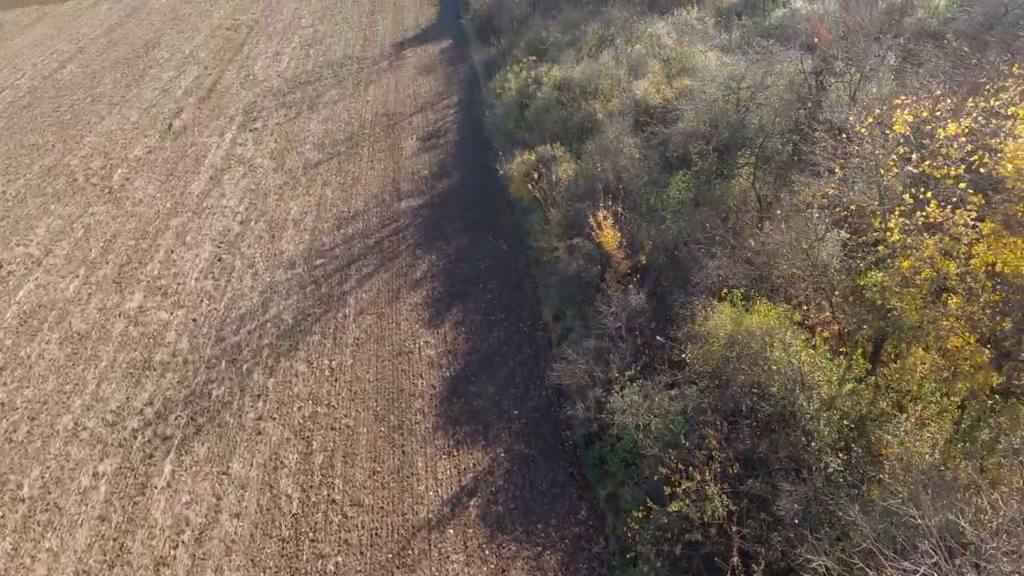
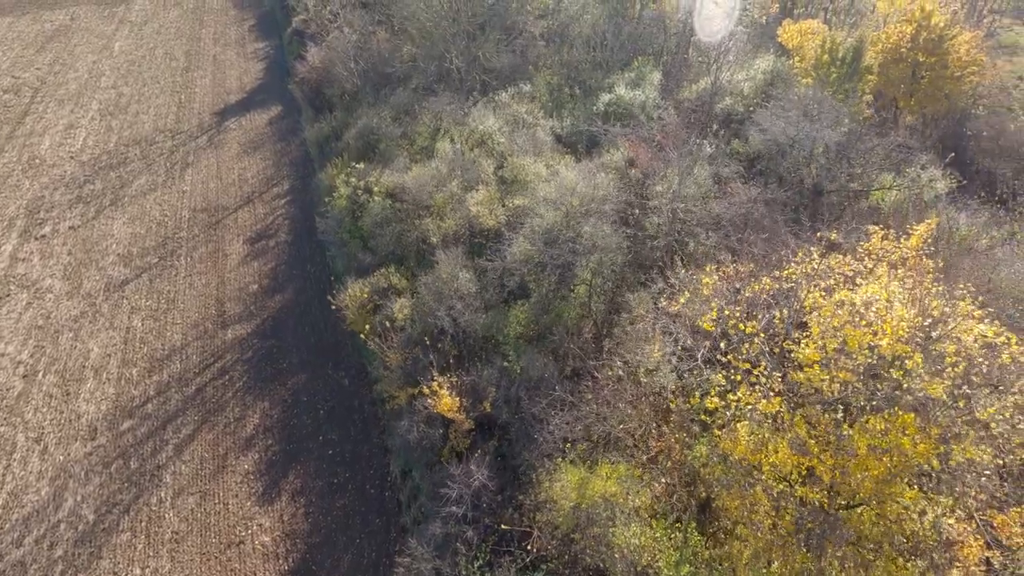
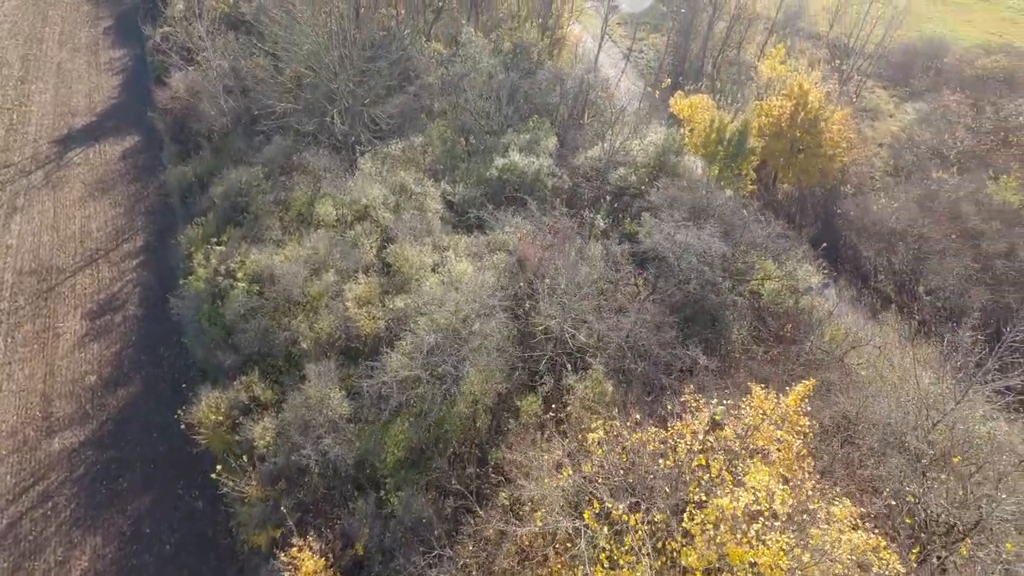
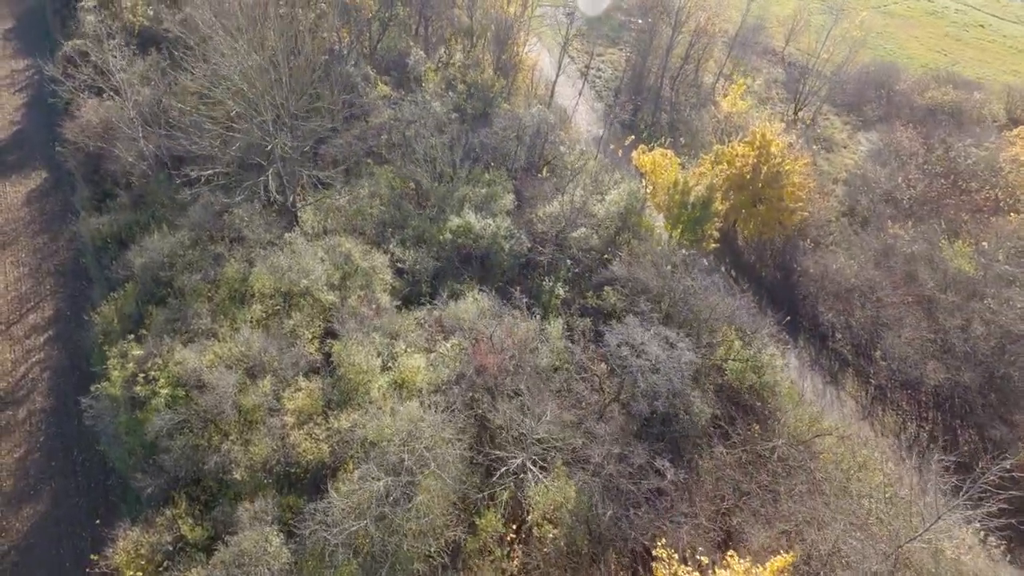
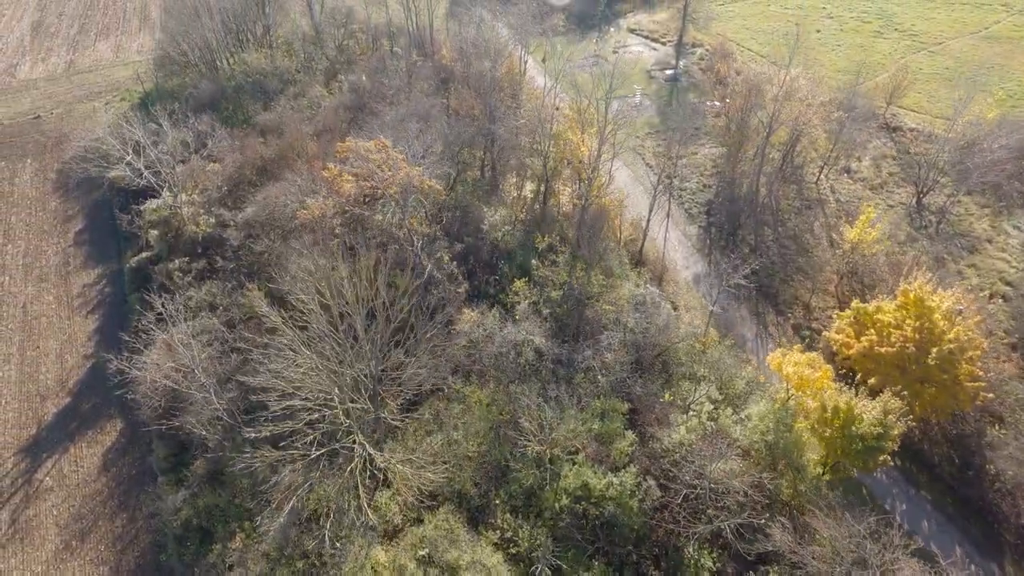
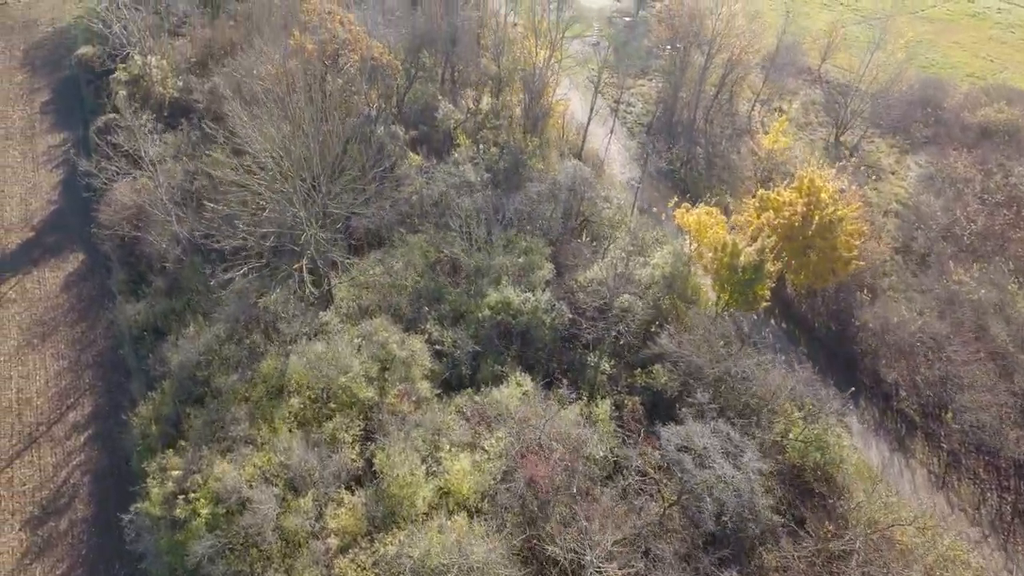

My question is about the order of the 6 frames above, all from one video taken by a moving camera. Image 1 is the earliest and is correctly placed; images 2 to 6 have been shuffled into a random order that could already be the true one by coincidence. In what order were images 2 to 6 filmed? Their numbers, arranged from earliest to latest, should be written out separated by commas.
2, 3, 4, 6, 5
